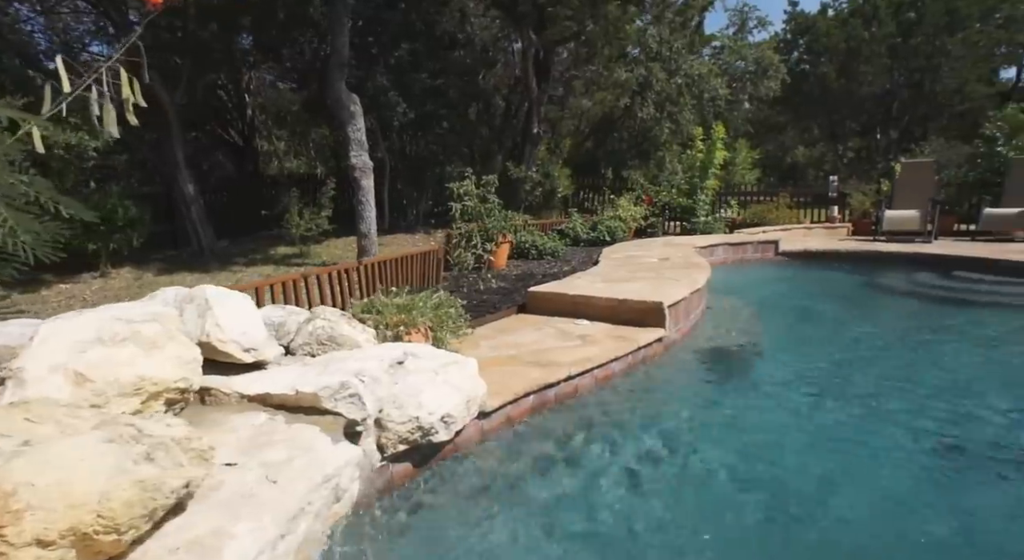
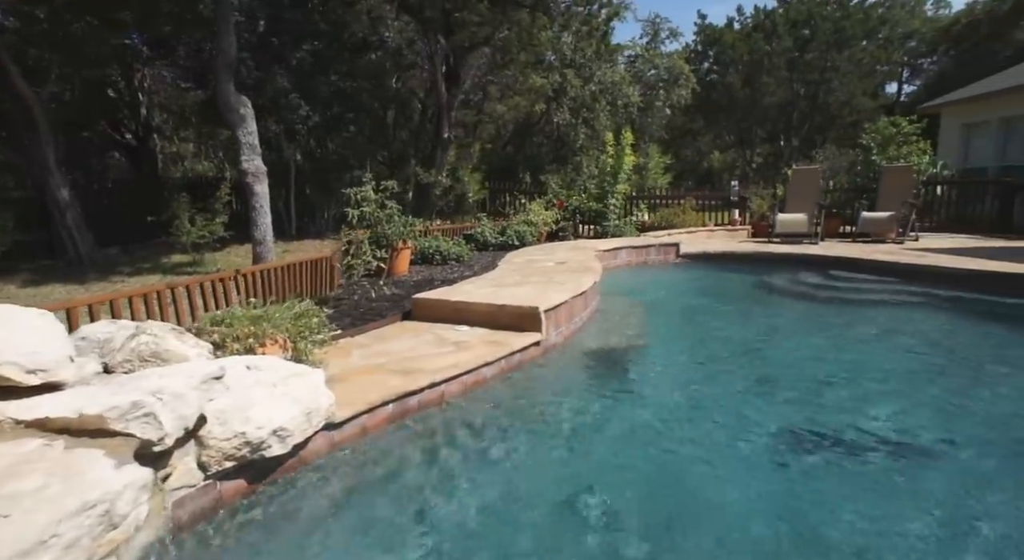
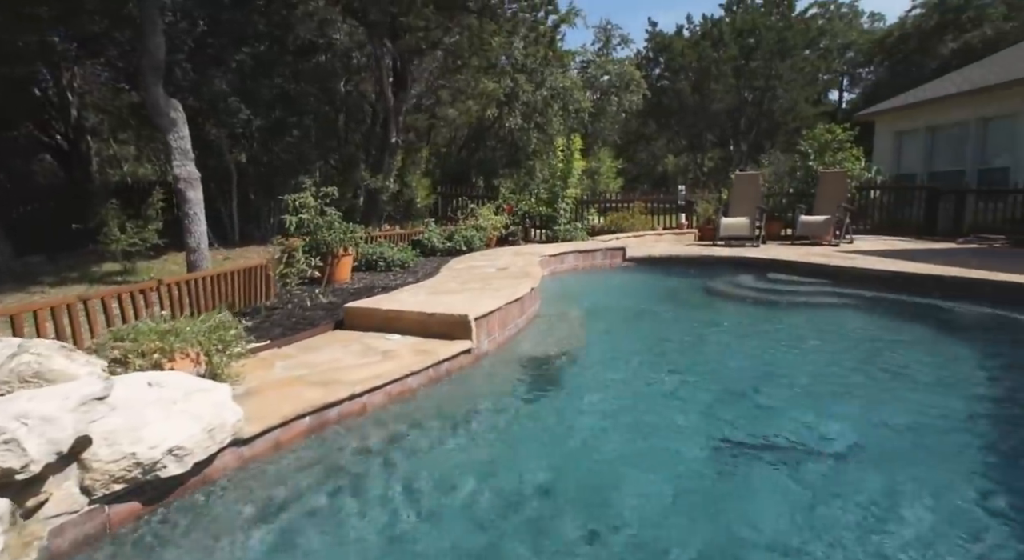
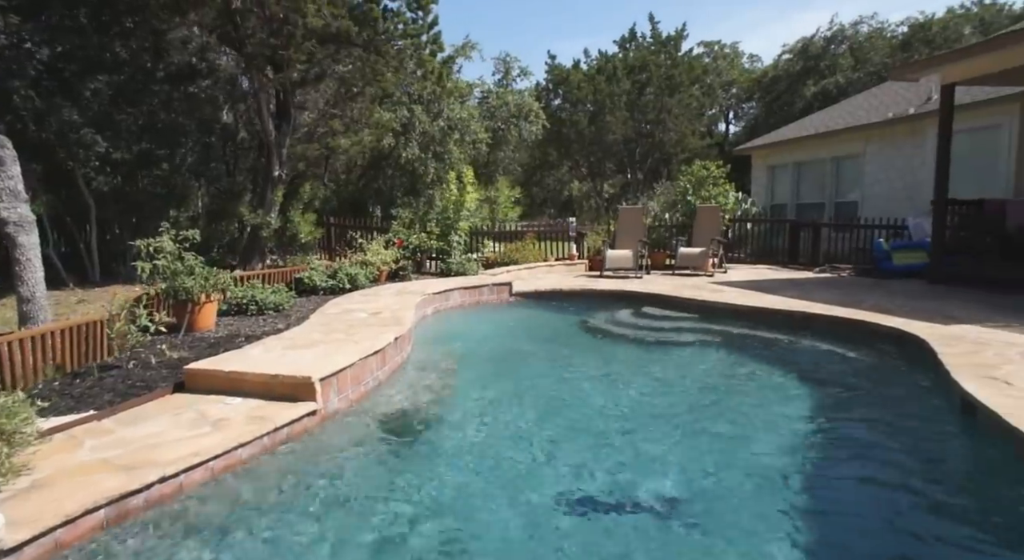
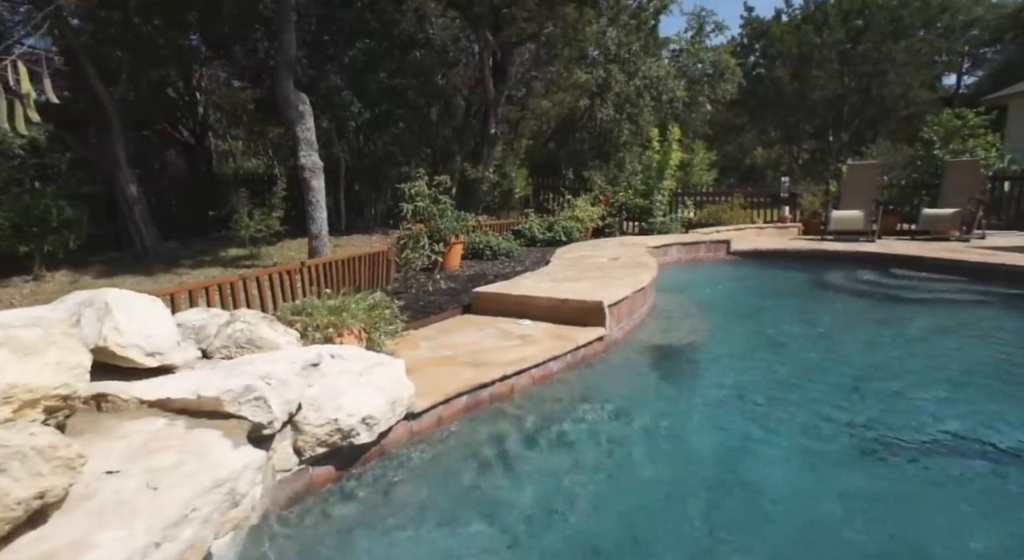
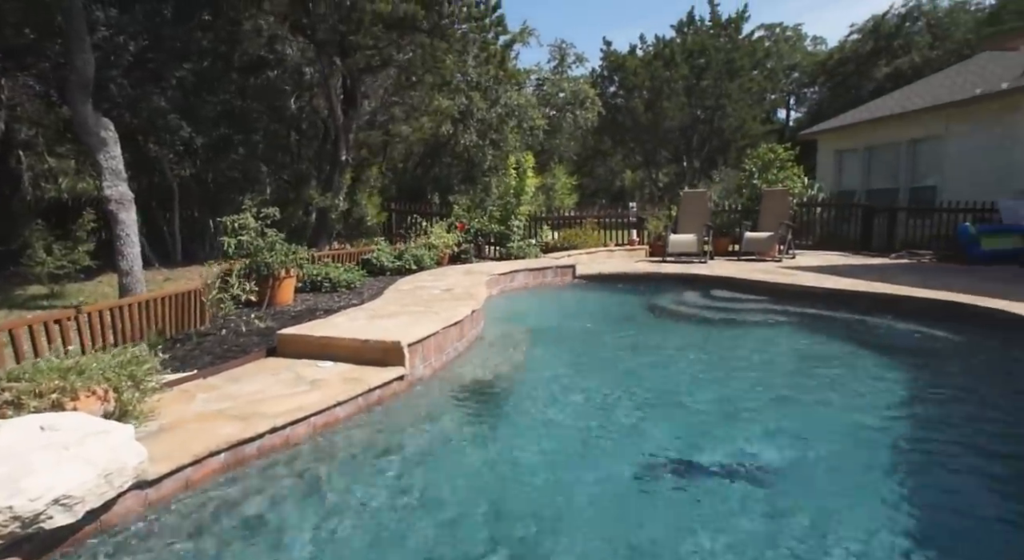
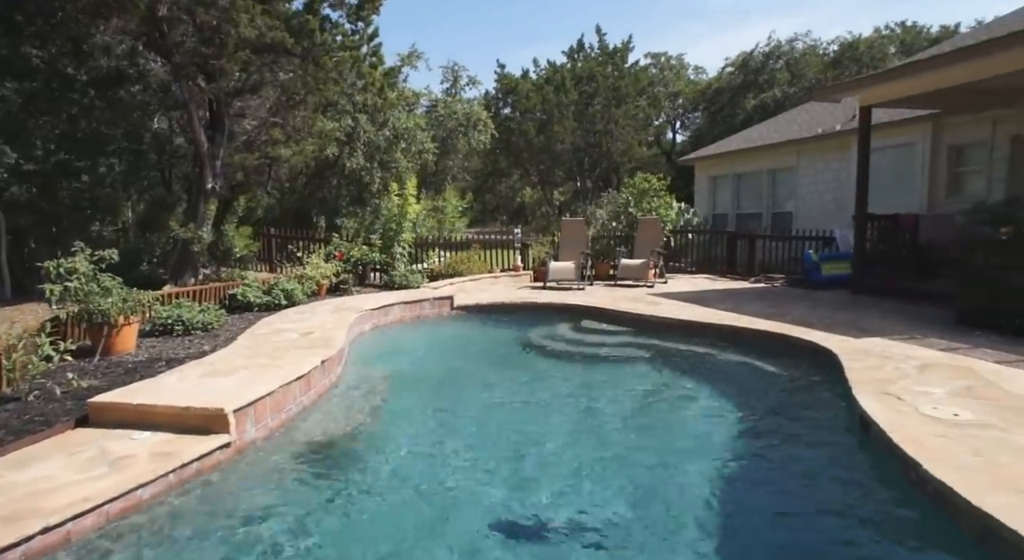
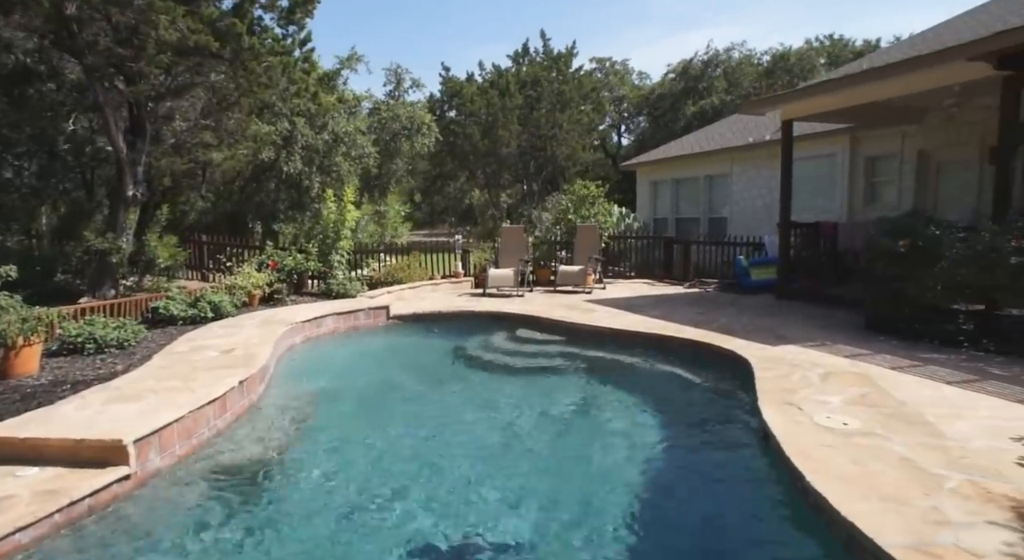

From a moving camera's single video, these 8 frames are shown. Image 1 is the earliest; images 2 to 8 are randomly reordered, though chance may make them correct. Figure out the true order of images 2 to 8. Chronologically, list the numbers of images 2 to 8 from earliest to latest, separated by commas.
5, 2, 3, 6, 4, 7, 8
